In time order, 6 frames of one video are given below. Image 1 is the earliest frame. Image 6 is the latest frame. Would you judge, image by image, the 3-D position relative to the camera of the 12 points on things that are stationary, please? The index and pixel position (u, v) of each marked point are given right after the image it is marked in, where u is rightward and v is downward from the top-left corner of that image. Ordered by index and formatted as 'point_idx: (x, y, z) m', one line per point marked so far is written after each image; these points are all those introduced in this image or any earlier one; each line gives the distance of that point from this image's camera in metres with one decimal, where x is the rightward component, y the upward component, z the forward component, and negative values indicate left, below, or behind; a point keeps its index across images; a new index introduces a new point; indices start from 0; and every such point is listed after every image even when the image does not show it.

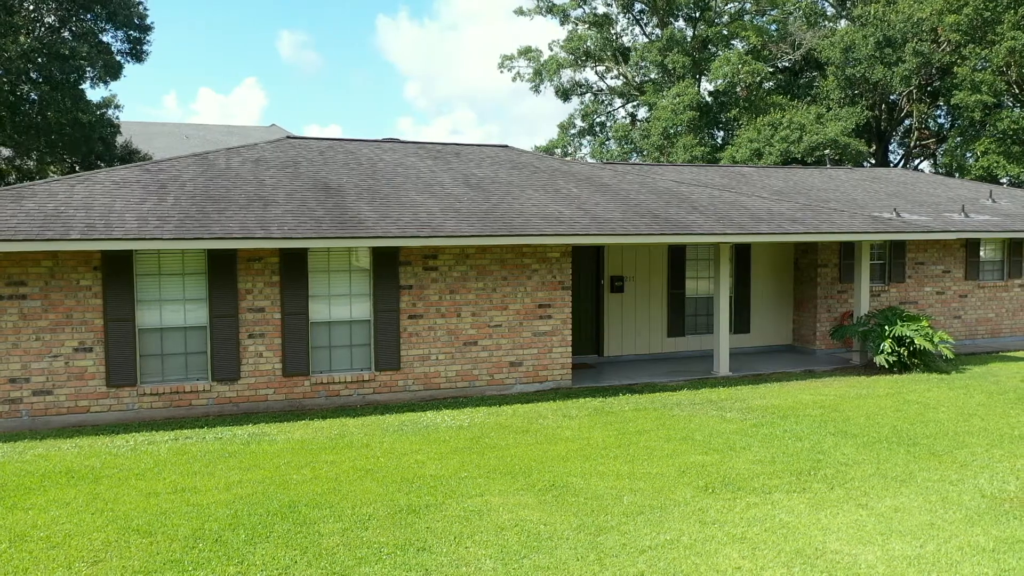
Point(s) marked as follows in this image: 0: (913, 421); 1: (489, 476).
0: (+4.1, -1.4, +8.4) m
1: (-0.2, -1.5, +6.6) m
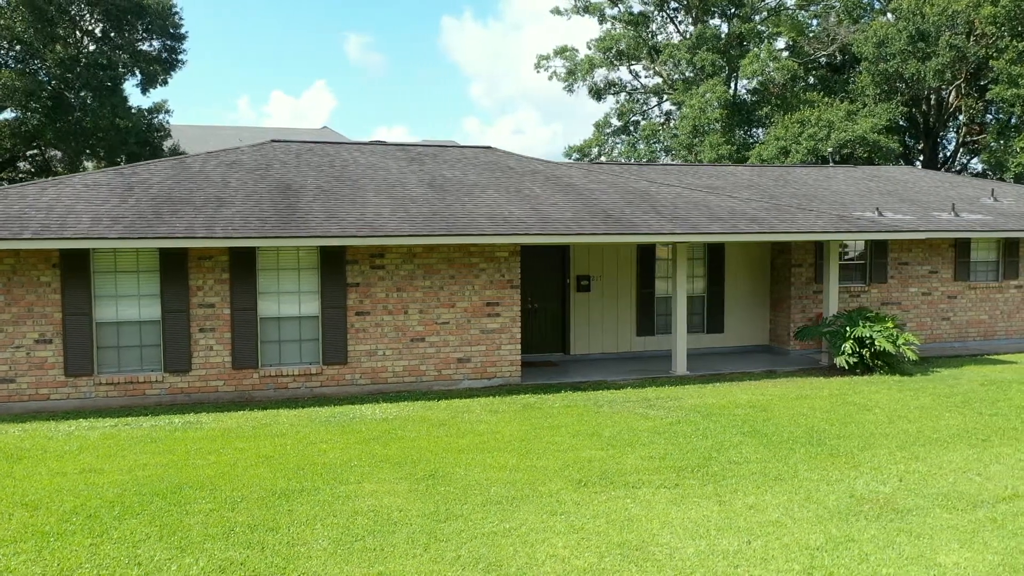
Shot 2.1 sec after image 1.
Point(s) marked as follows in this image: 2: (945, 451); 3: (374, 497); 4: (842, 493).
0: (+3.3, -1.4, +8.4) m
1: (-1.1, -1.5, +6.9) m
2: (+3.9, -1.5, +7.4) m
3: (-1.0, -1.6, +6.1) m
4: (+2.5, -1.6, +6.2) m
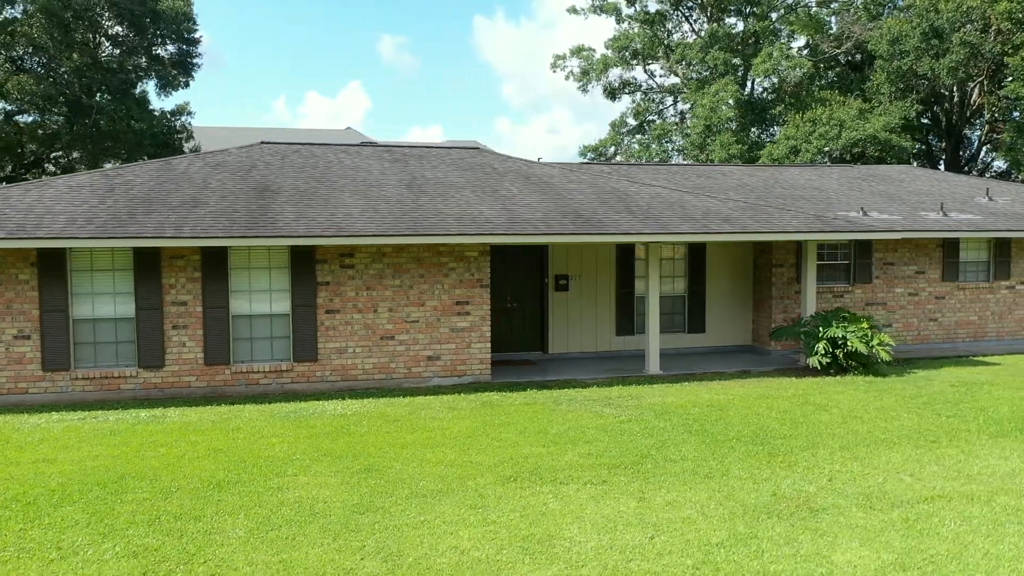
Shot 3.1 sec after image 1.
0: (+2.8, -1.4, +8.4) m
1: (-1.7, -1.5, +7.1) m
2: (+3.4, -1.5, +7.4) m
3: (-1.6, -1.5, +6.3) m
4: (+1.9, -1.6, +6.3) m
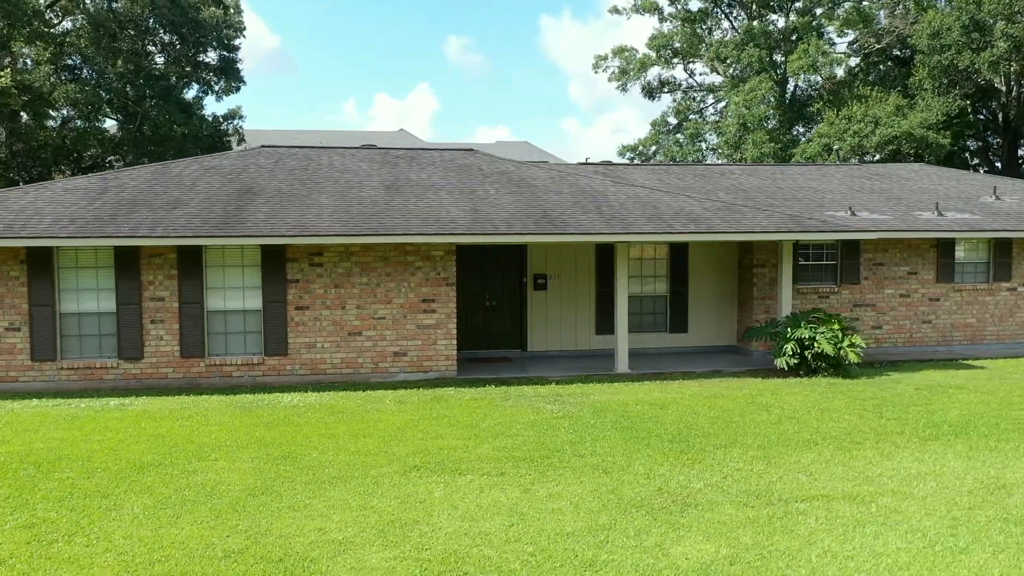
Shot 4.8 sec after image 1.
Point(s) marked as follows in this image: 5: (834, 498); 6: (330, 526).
0: (+2.1, -1.4, +8.4) m
1: (-2.4, -1.4, +7.6) m
2: (+2.6, -1.5, +7.4) m
3: (-2.4, -1.5, +6.8) m
4: (+1.1, -1.5, +6.4) m
5: (+2.4, -1.6, +6.1) m
6: (-1.2, -1.6, +5.6) m
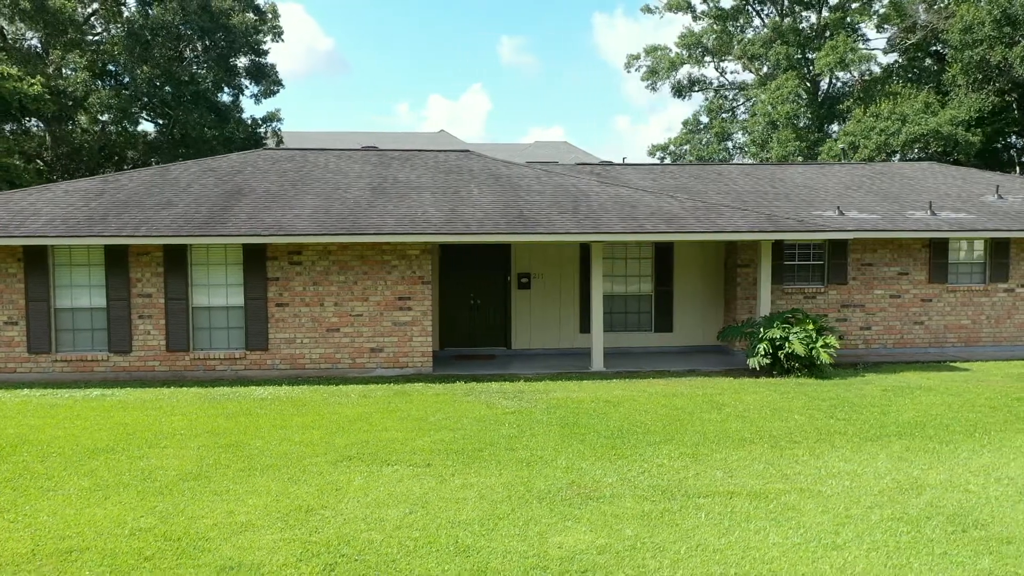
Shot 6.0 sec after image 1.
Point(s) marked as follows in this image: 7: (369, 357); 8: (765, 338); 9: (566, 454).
0: (+1.6, -1.4, +8.5) m
1: (-3.0, -1.4, +7.9) m
2: (+2.0, -1.5, +7.4) m
3: (-3.1, -1.5, +7.1) m
4: (+0.4, -1.5, +6.5) m
5: (+1.7, -1.5, +6.1) m
6: (-1.9, -1.6, +5.9) m
7: (-1.9, -0.9, +11.2) m
8: (+3.4, -0.7, +10.9) m
9: (+0.5, -1.5, +7.3) m
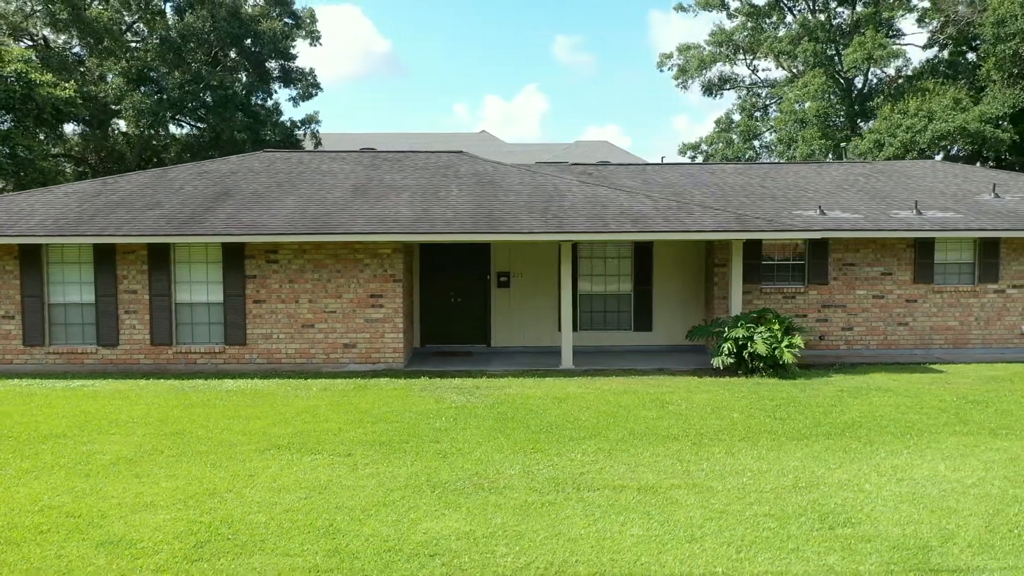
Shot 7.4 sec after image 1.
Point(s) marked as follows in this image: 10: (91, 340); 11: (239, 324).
0: (+1.0, -1.3, +8.6) m
1: (-3.7, -1.4, +8.4) m
2: (+1.3, -1.4, +7.5) m
3: (-3.8, -1.5, +7.6) m
4: (-0.4, -1.5, +6.8) m
5: (+0.9, -1.5, +6.3) m
6: (-2.8, -1.6, +6.3) m
7: (-2.4, -0.9, +11.5) m
8: (+2.9, -0.7, +10.9) m
9: (-0.2, -1.4, +7.5) m
10: (-5.9, -0.7, +11.6) m
11: (-3.8, -0.5, +11.5) m
